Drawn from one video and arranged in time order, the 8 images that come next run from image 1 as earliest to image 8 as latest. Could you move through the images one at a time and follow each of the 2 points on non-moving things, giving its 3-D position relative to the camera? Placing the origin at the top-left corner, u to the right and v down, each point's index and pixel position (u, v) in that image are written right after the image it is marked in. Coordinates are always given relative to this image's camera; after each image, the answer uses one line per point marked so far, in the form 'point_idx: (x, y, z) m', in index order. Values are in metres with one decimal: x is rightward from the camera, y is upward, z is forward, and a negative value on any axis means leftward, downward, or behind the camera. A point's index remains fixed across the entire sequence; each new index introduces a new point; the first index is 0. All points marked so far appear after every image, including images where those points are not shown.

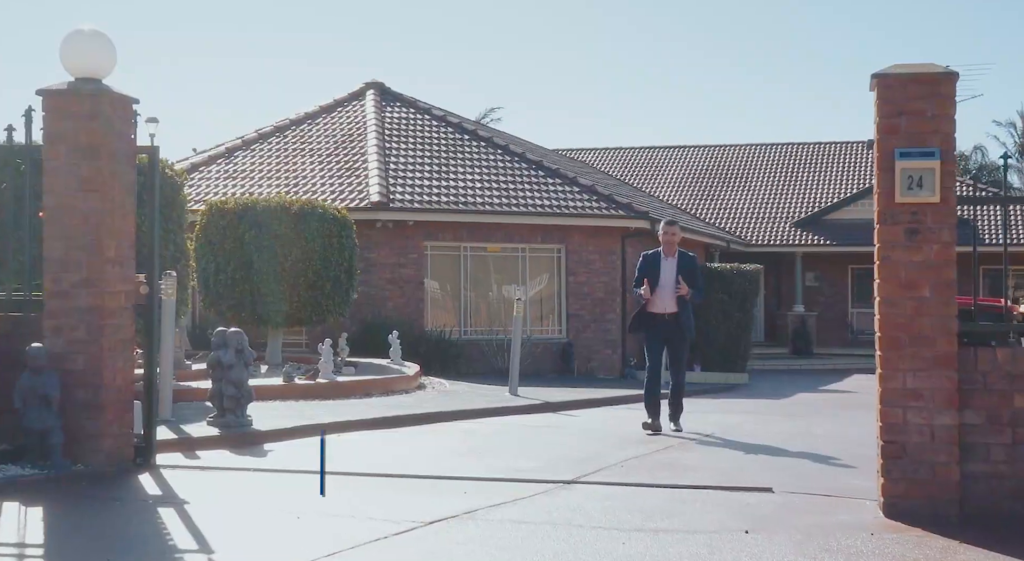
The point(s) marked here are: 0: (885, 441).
0: (+2.0, -0.9, +7.3) m
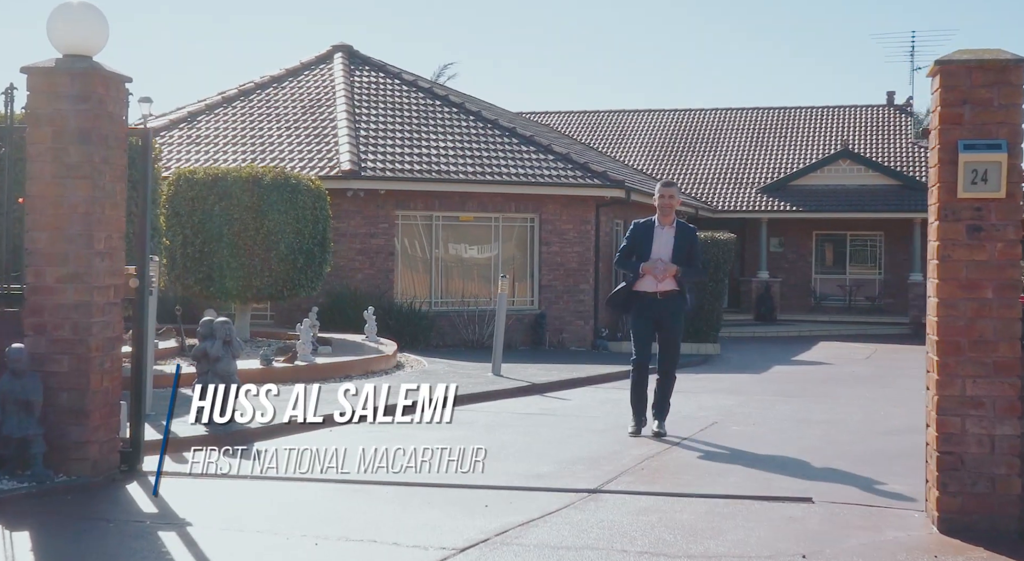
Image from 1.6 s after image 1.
0: (+2.1, -0.8, +6.8) m
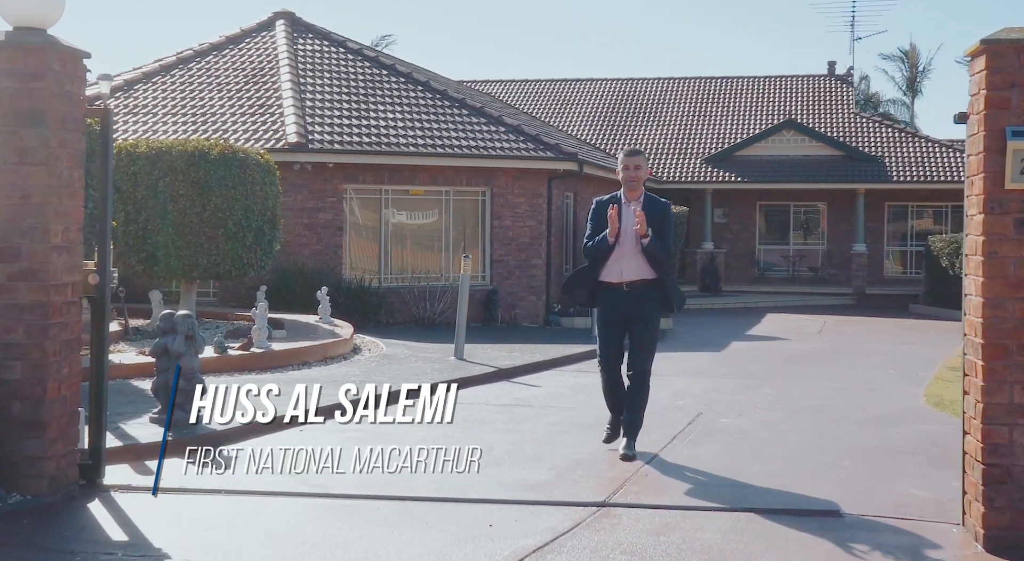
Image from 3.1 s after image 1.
0: (+2.2, -0.8, +6.3) m
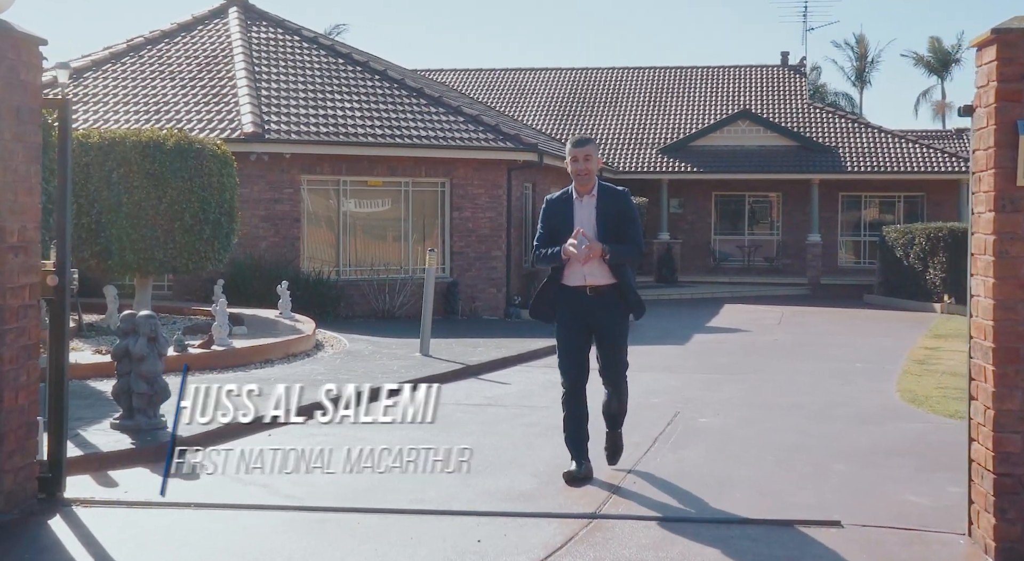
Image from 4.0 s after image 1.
0: (+2.1, -0.8, +6.0) m
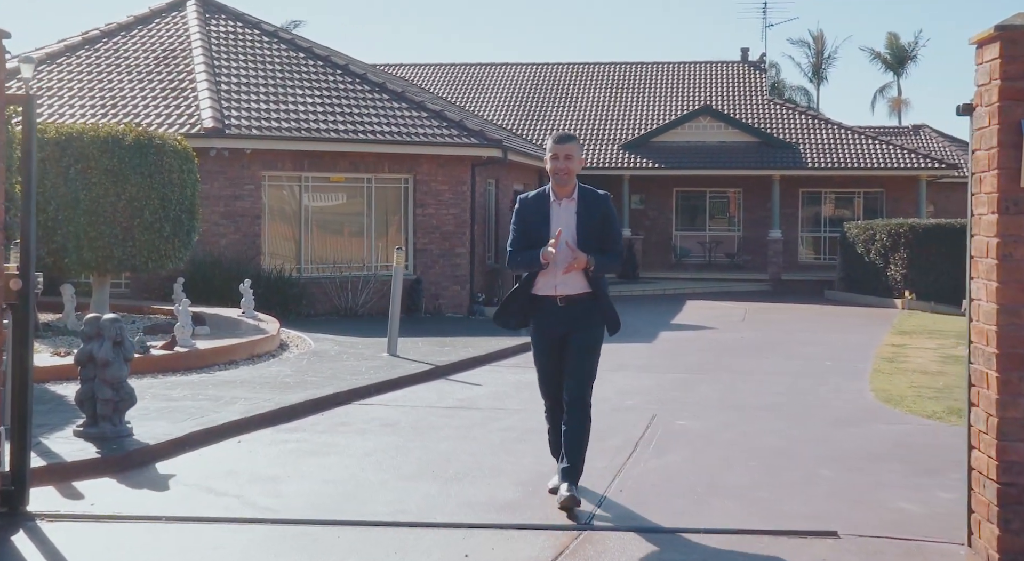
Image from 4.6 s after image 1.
0: (+2.1, -0.9, +5.8) m
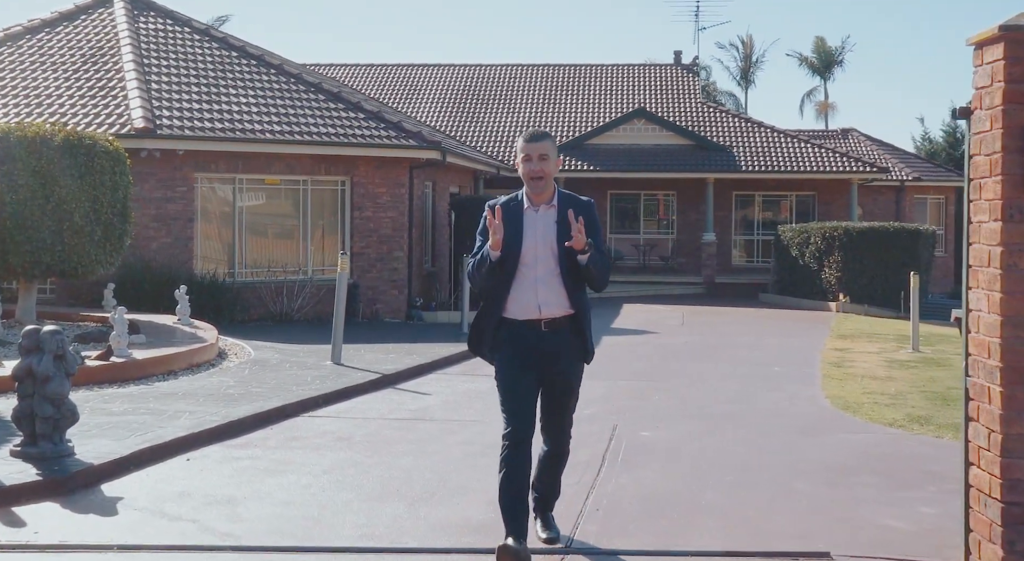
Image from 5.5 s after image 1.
0: (+2.0, -0.9, +5.6) m
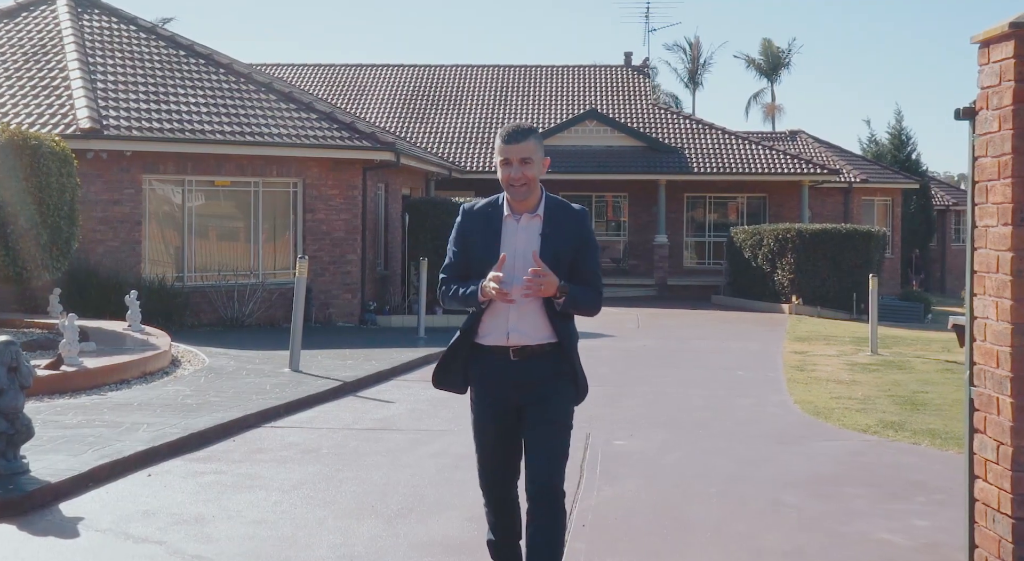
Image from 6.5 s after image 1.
0: (+2.0, -0.9, +5.4) m
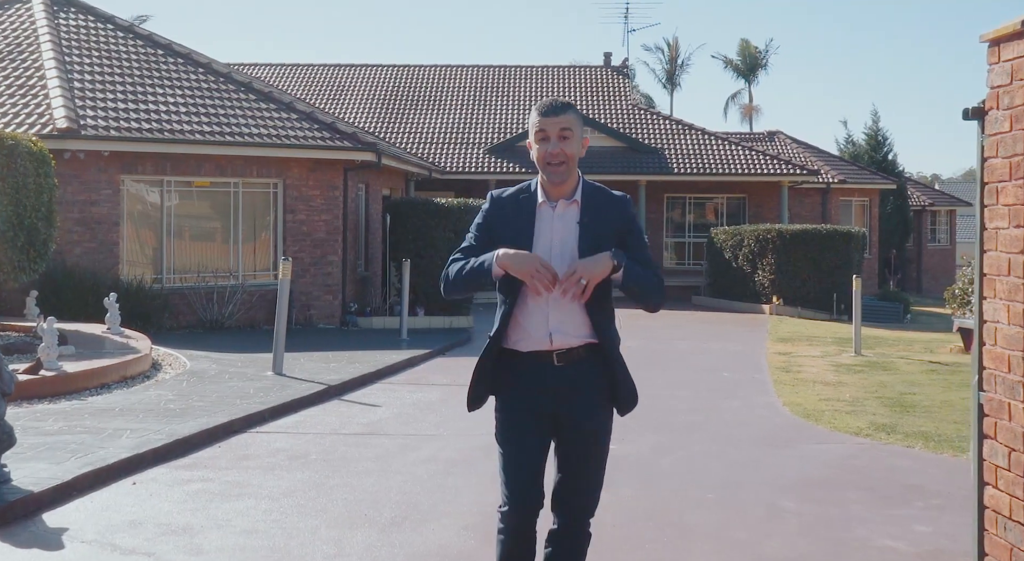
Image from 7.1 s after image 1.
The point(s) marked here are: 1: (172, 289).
0: (+2.0, -0.9, +5.3) m
1: (-4.2, -0.1, +17.4) m
